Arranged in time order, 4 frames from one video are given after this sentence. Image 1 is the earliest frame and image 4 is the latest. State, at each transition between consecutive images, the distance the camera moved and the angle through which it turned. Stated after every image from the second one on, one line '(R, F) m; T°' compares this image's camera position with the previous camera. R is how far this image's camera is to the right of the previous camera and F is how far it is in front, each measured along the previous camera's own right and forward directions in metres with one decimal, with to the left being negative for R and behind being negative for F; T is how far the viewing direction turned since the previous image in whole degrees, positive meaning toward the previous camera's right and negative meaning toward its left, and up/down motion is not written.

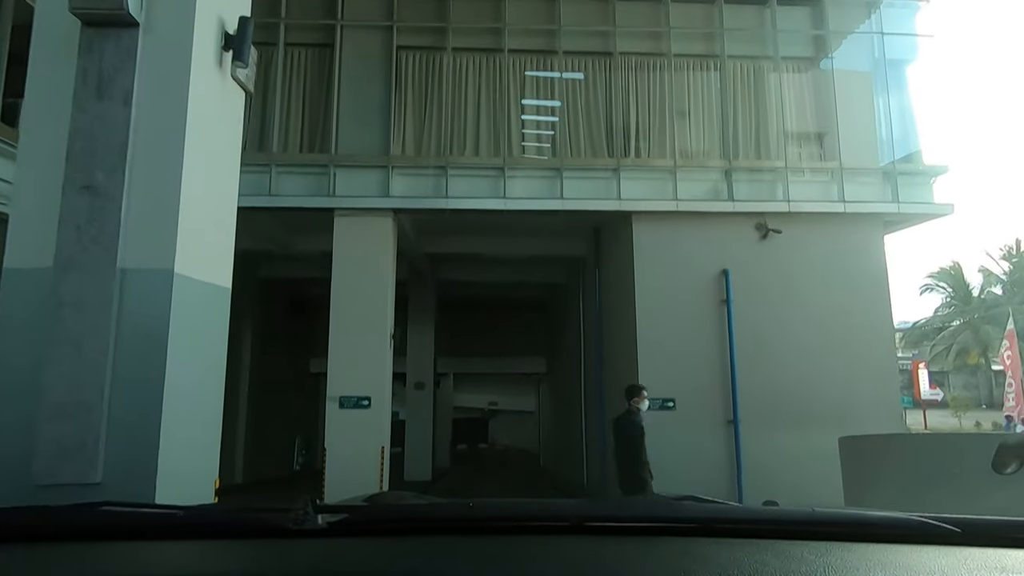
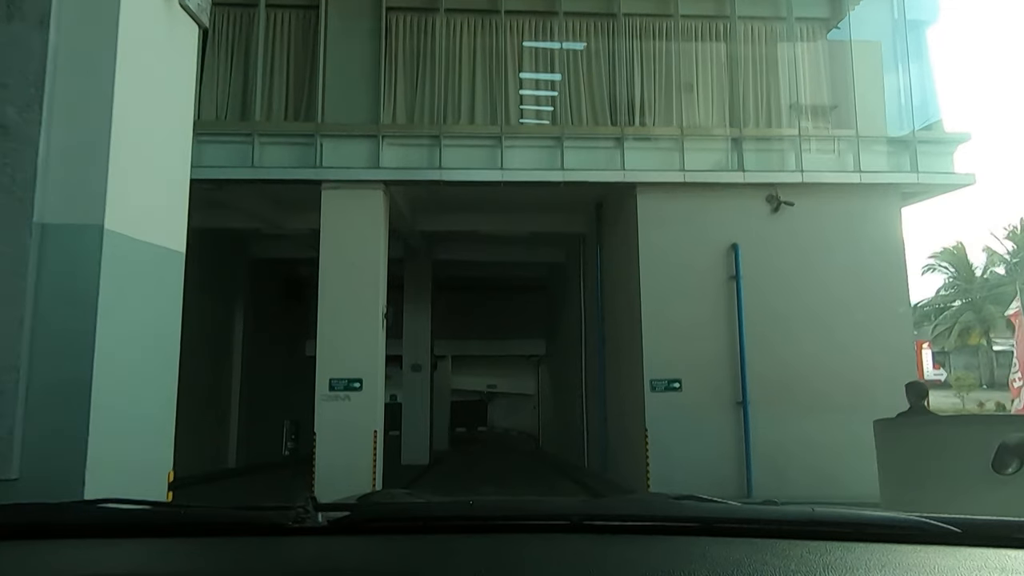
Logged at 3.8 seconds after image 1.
(0.0, +0.7) m; 0°
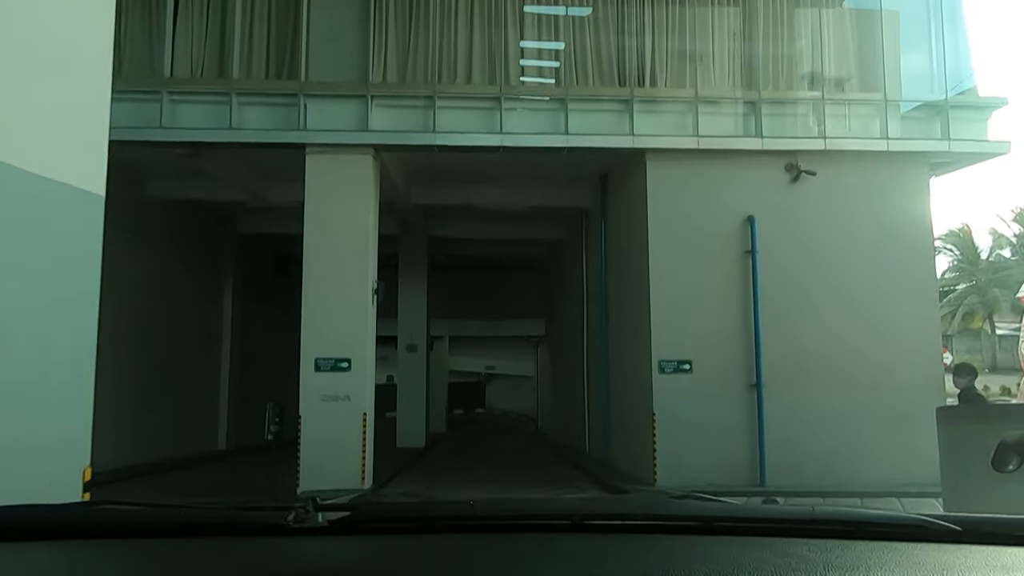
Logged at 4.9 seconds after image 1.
(0.0, +0.9) m; 0°
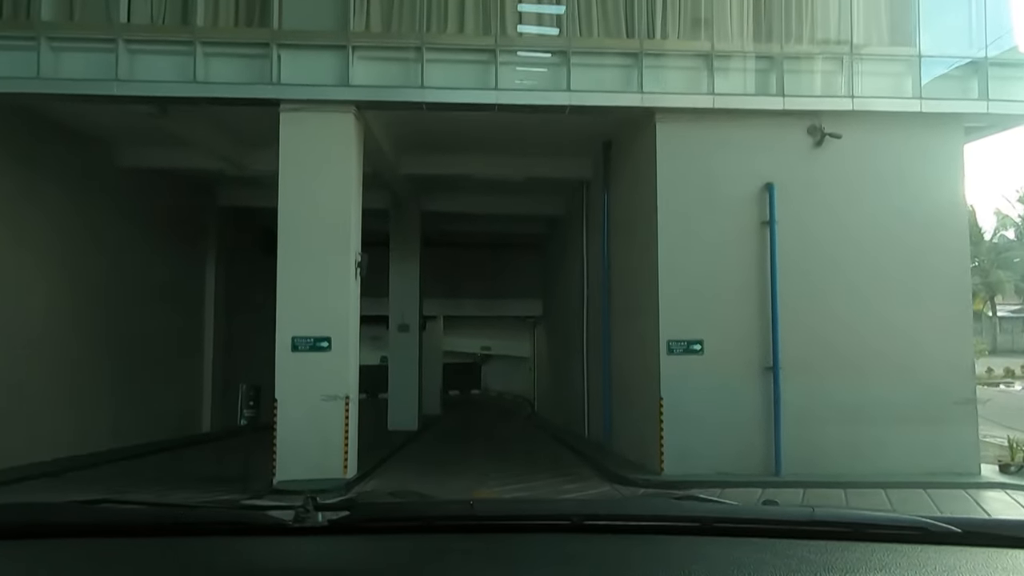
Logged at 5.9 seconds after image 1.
(0.0, +1.1) m; 0°
